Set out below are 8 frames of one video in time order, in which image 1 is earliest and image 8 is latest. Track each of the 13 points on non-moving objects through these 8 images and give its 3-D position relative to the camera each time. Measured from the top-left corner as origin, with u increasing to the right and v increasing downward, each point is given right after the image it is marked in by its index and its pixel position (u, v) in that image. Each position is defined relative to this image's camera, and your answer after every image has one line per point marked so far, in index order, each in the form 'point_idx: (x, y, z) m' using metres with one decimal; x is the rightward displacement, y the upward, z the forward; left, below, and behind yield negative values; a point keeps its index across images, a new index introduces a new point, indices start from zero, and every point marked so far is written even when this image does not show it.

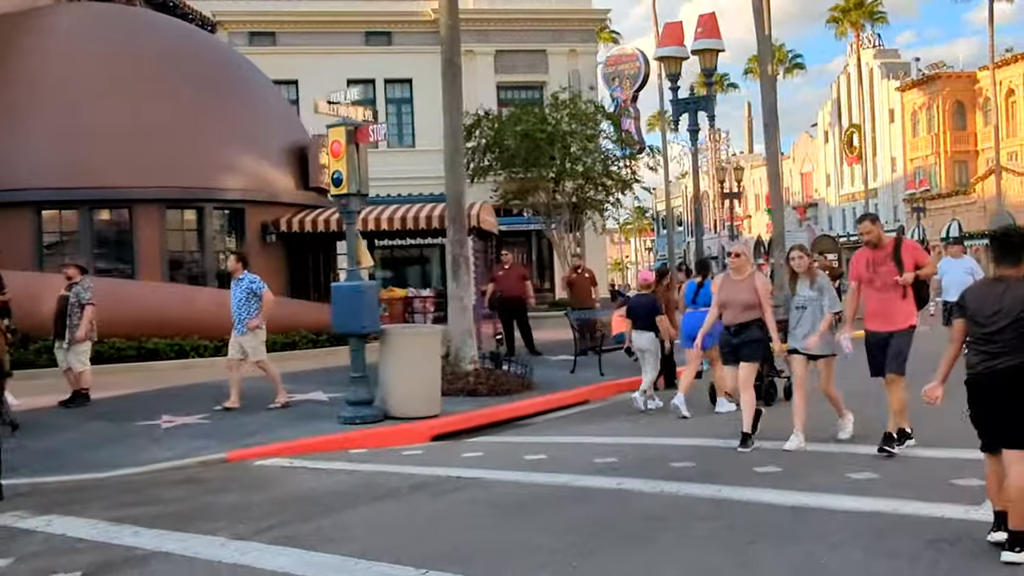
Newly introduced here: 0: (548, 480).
0: (+0.3, -1.5, +7.9) m
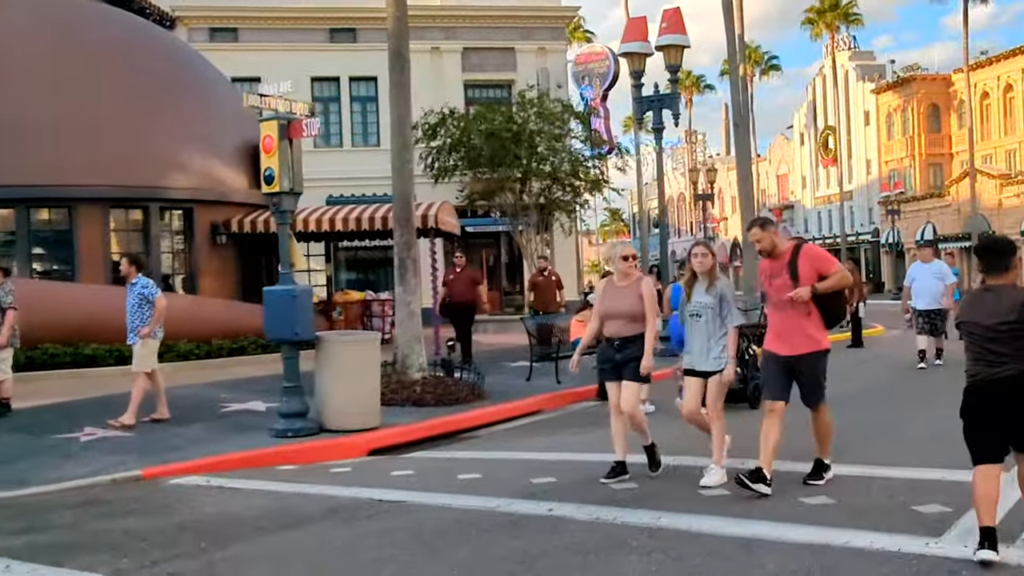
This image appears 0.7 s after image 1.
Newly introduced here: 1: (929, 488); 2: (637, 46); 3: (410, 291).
0: (-0.3, -1.6, +7.2) m
1: (+2.8, -1.3, +6.5) m
2: (+2.1, +4.1, +16.8) m
3: (-1.4, 0.0, +13.1) m
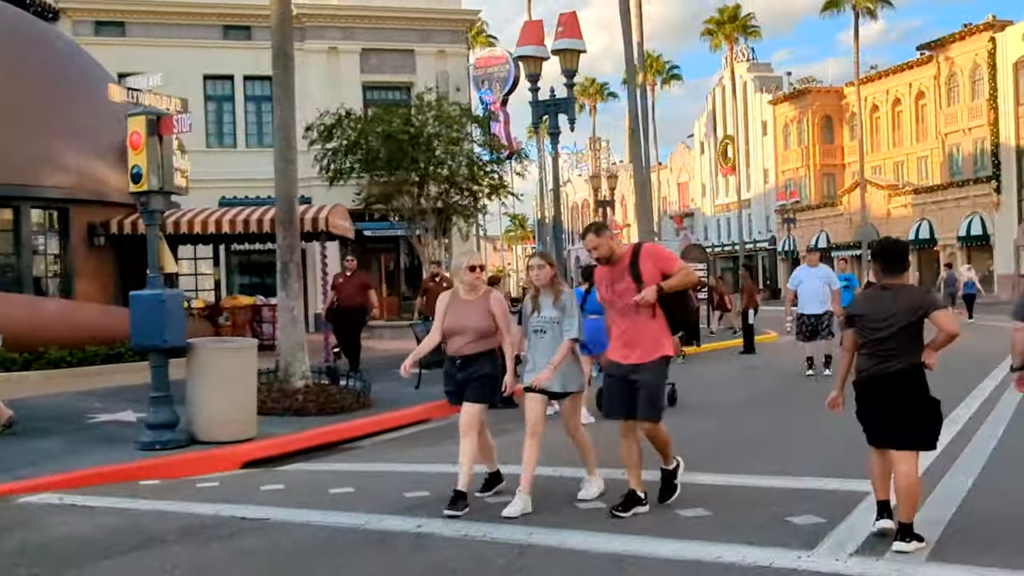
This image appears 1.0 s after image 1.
0: (-1.2, -1.6, +6.8) m
1: (+1.9, -1.4, +6.4) m
2: (+0.3, +4.0, +16.7) m
3: (-2.8, -0.1, +12.6) m
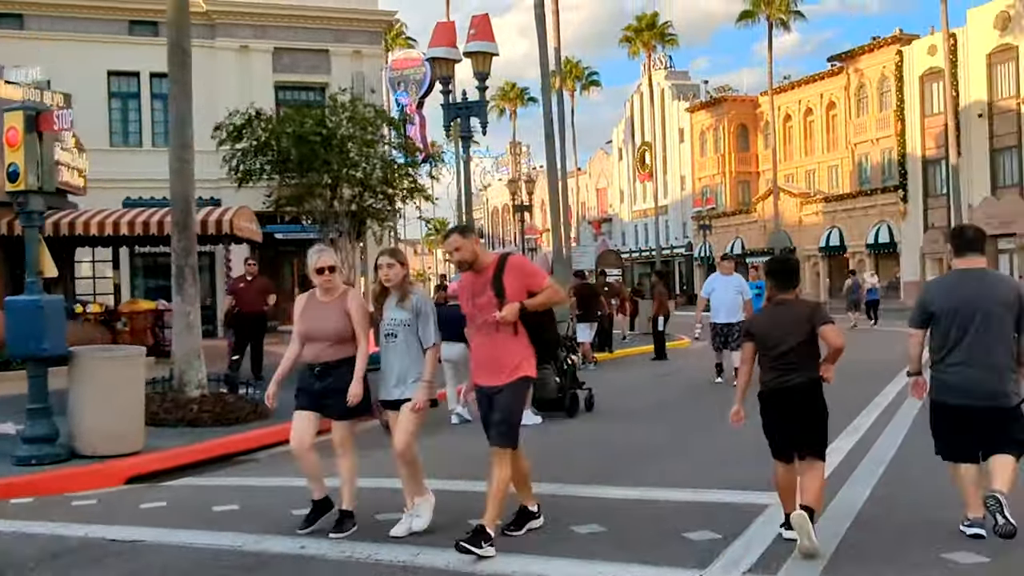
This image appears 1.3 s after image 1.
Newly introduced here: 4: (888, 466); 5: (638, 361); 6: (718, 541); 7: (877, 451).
0: (-1.9, -1.7, +6.4) m
1: (+1.2, -1.4, +6.3) m
2: (-1.1, +3.9, +16.4) m
3: (-4.0, -0.2, +12.1) m
4: (+3.0, -1.4, +7.9) m
5: (+2.3, -1.3, +17.8) m
6: (+1.2, -1.5, +5.7) m
7: (+3.2, -1.4, +8.6) m
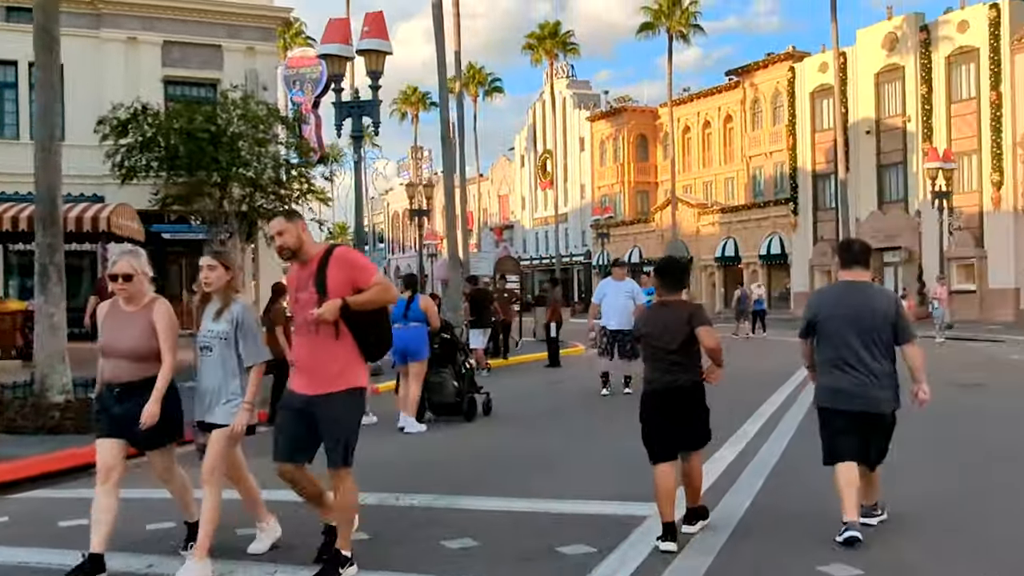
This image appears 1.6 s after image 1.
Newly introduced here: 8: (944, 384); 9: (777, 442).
0: (-2.7, -1.6, +5.9) m
1: (+0.4, -1.4, +6.1) m
2: (-2.9, +3.9, +15.9) m
3: (-5.3, -0.2, +11.3) m
4: (+2.1, -1.5, +7.9) m
5: (+0.3, -1.4, +17.6) m
6: (+0.4, -1.5, +5.5) m
7: (+2.2, -1.5, +8.5) m
8: (+6.6, -1.5, +15.0) m
9: (+2.5, -1.5, +9.4) m
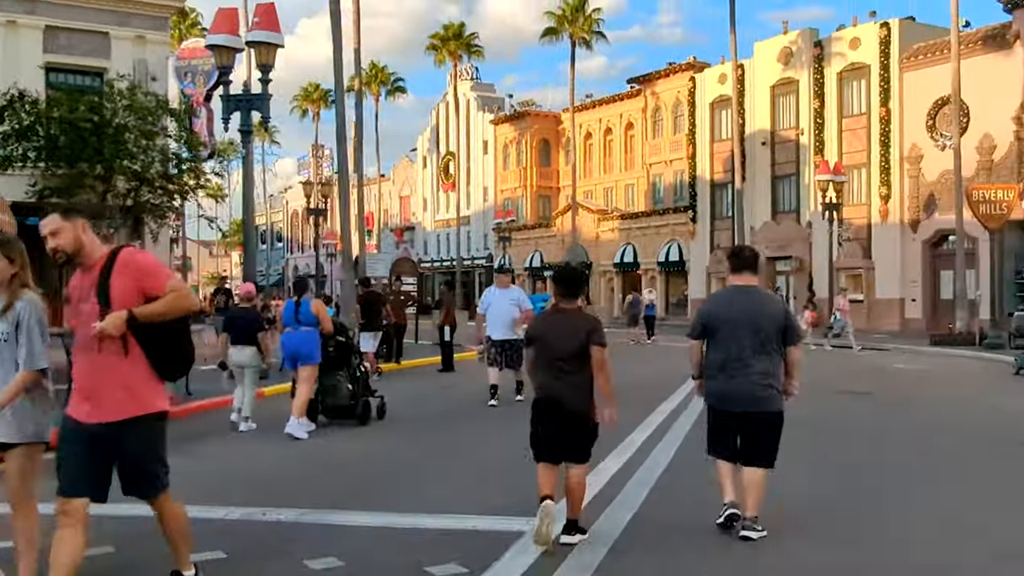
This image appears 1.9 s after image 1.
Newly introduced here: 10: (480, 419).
0: (-3.4, -1.6, +5.3) m
1: (-0.3, -1.5, +5.8) m
2: (-4.5, +3.9, +15.3) m
3: (-6.5, -0.1, +10.5) m
4: (+1.1, -1.6, +7.7) m
5: (-1.5, -1.5, +17.3) m
6: (-0.2, -1.5, +5.2) m
7: (+1.1, -1.6, +8.4) m
8: (+4.9, -1.6, +15.3) m
9: (+1.4, -1.5, +9.3) m
10: (-0.4, -1.6, +12.2) m
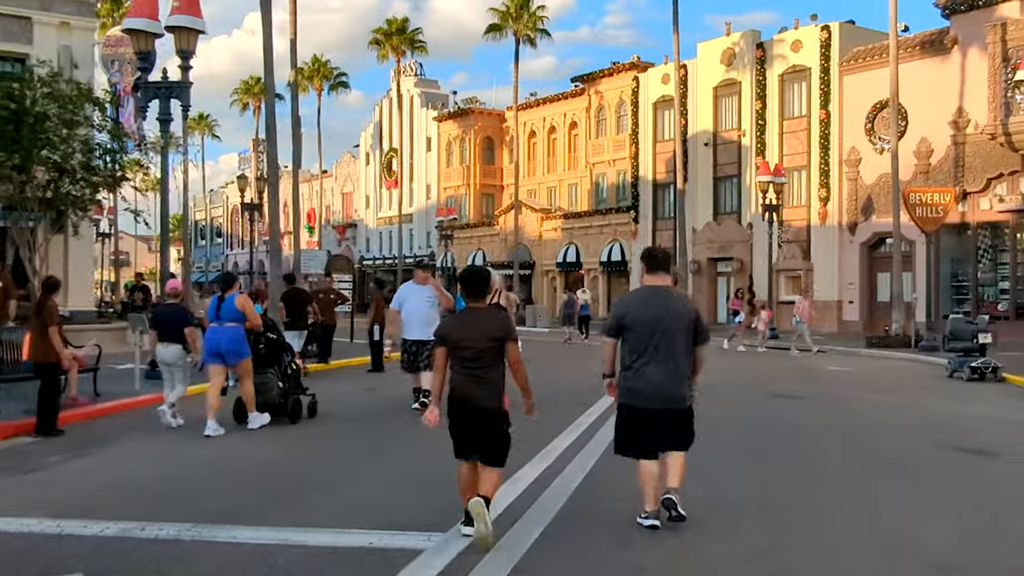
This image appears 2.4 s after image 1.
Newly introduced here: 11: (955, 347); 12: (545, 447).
0: (-3.9, -1.6, +4.6) m
1: (-0.9, -1.5, +5.3) m
2: (-5.5, +4.0, +14.6) m
3: (-7.3, 0.0, +9.7) m
4: (+0.5, -1.5, +7.3) m
5: (-2.7, -1.4, +16.7) m
6: (-0.7, -1.5, +4.7) m
7: (+0.5, -1.5, +8.0) m
8: (+3.9, -1.6, +15.1) m
9: (+0.7, -1.5, +8.9) m
10: (-1.3, -1.6, +11.7) m
11: (+7.9, -1.0, +17.4) m
12: (+0.4, -1.5, +9.8) m
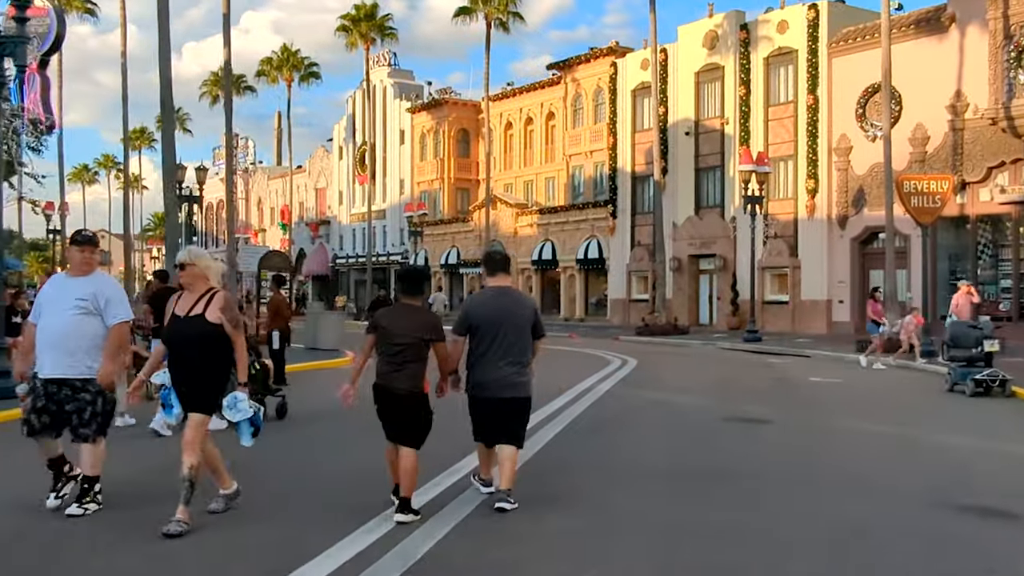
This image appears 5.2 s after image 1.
0: (-5.0, -1.6, +2.2) m
1: (-1.9, -1.4, +2.8) m
2: (-6.6, +4.0, +12.1) m
3: (-8.4, 0.0, +7.2) m
4: (-0.6, -1.5, +4.9) m
5: (-3.8, -1.4, +14.2) m
6: (-1.8, -1.5, +2.2) m
7: (-0.6, -1.5, +5.6) m
8: (+2.8, -1.6, +12.6) m
9: (-0.4, -1.5, +6.5) m
10: (-2.4, -1.6, +9.2) m
11: (+6.8, -1.0, +15.0) m
12: (-0.7, -1.5, +7.3) m
